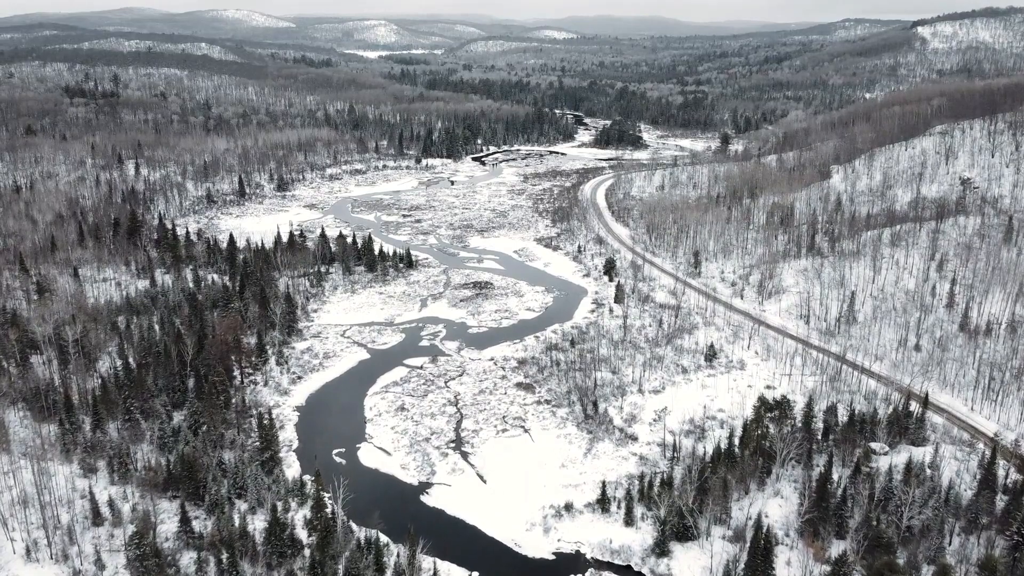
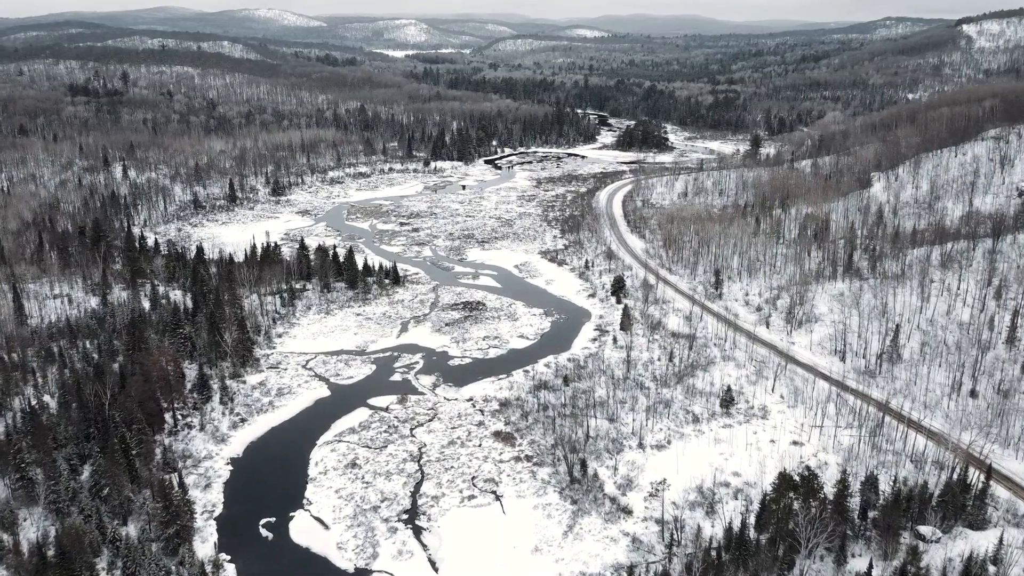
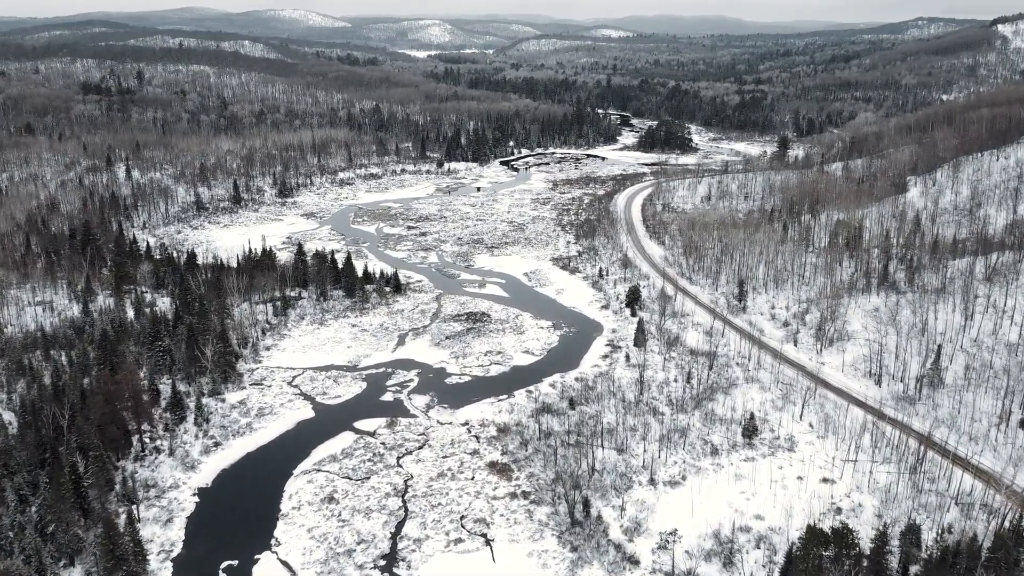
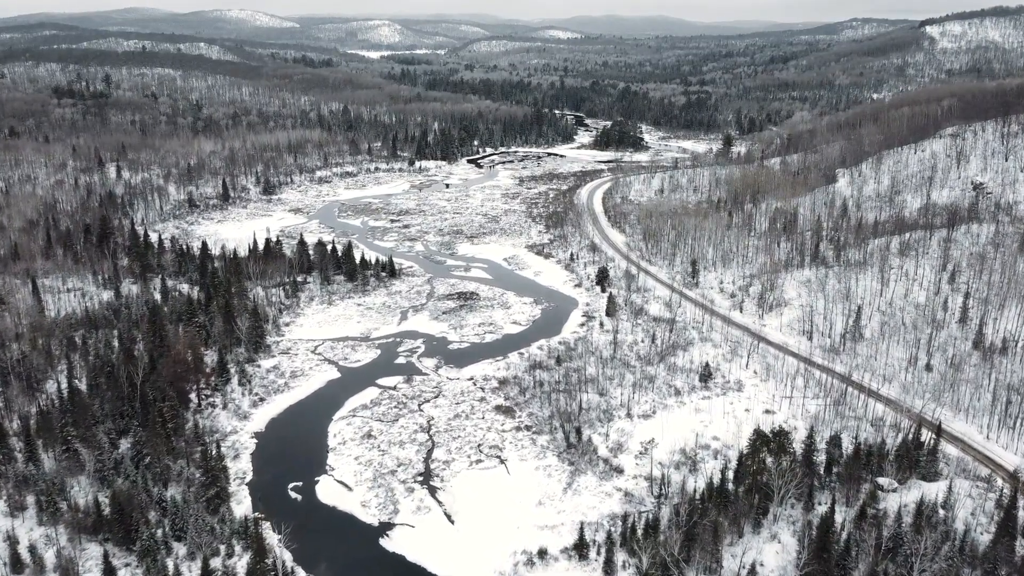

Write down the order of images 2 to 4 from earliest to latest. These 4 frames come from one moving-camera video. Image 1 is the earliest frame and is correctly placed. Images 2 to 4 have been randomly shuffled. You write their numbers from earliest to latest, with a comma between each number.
4, 2, 3
